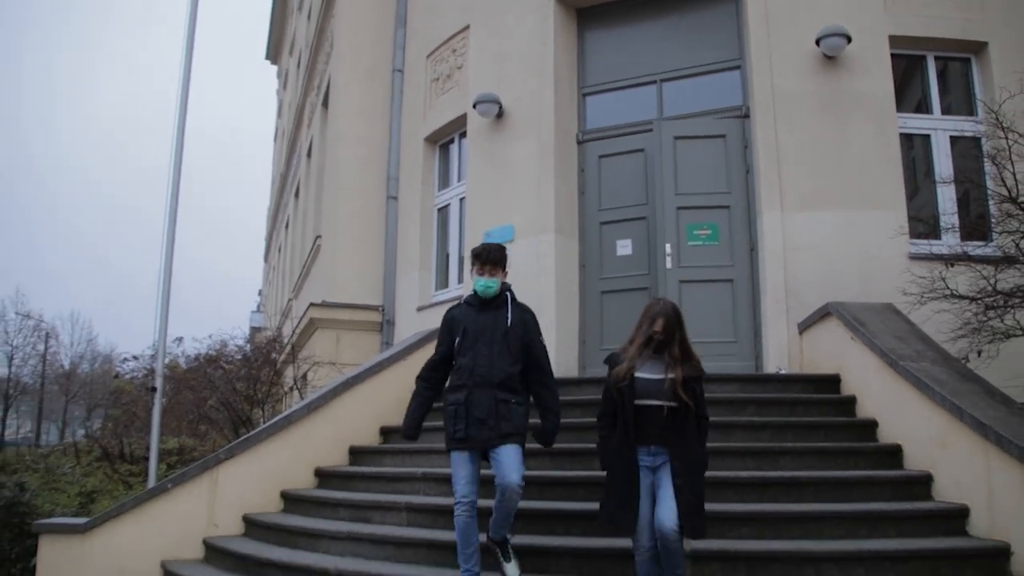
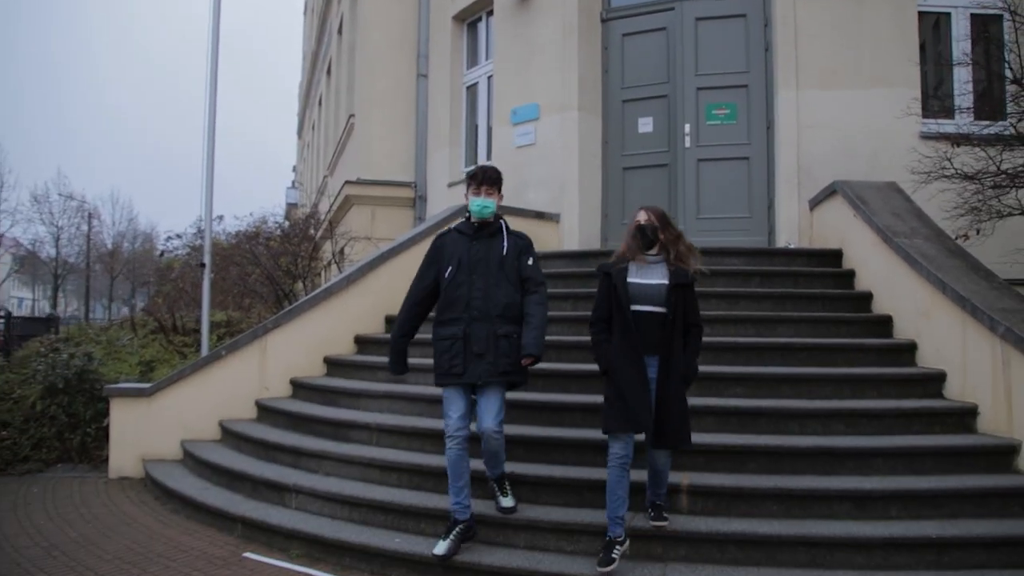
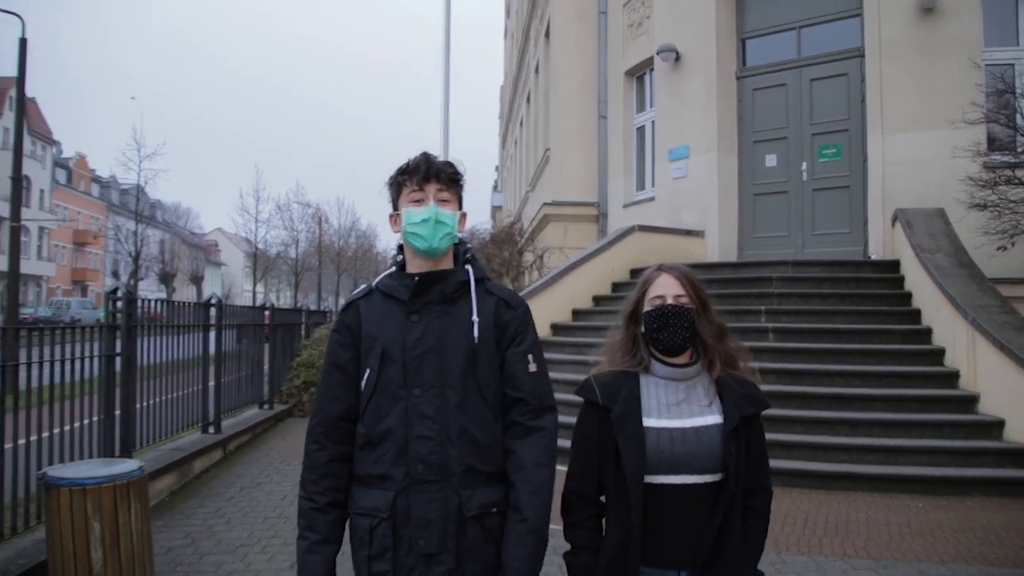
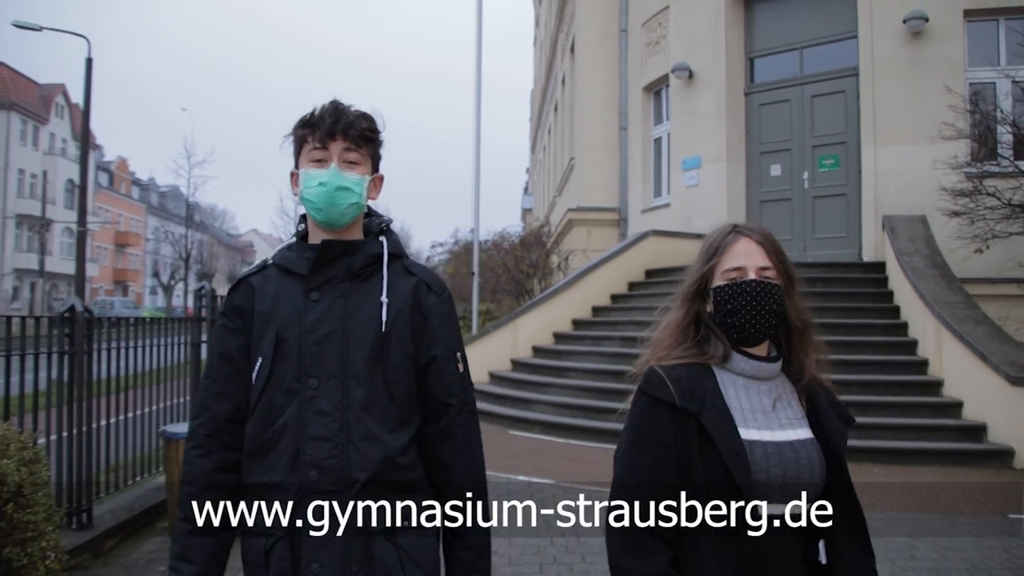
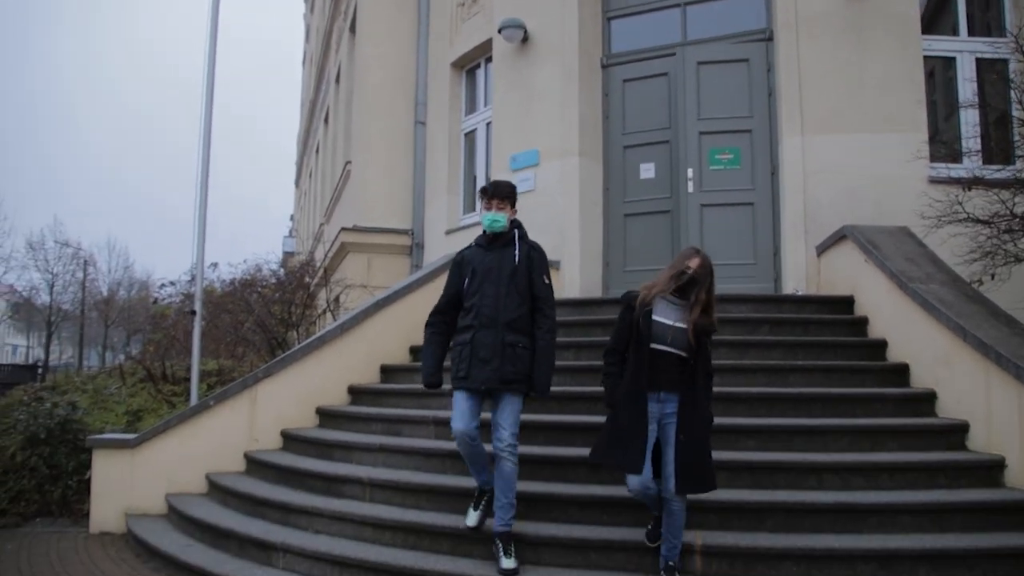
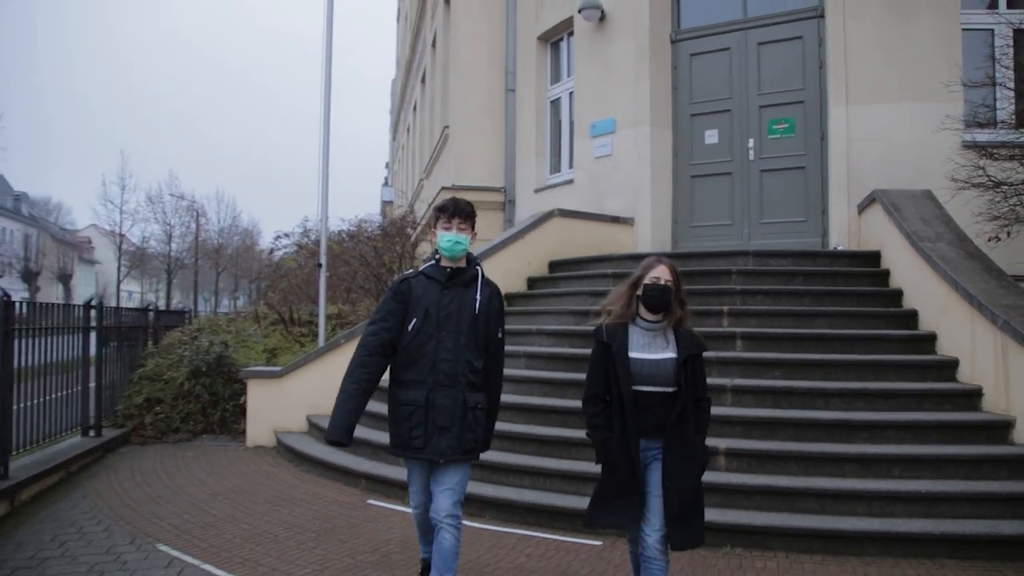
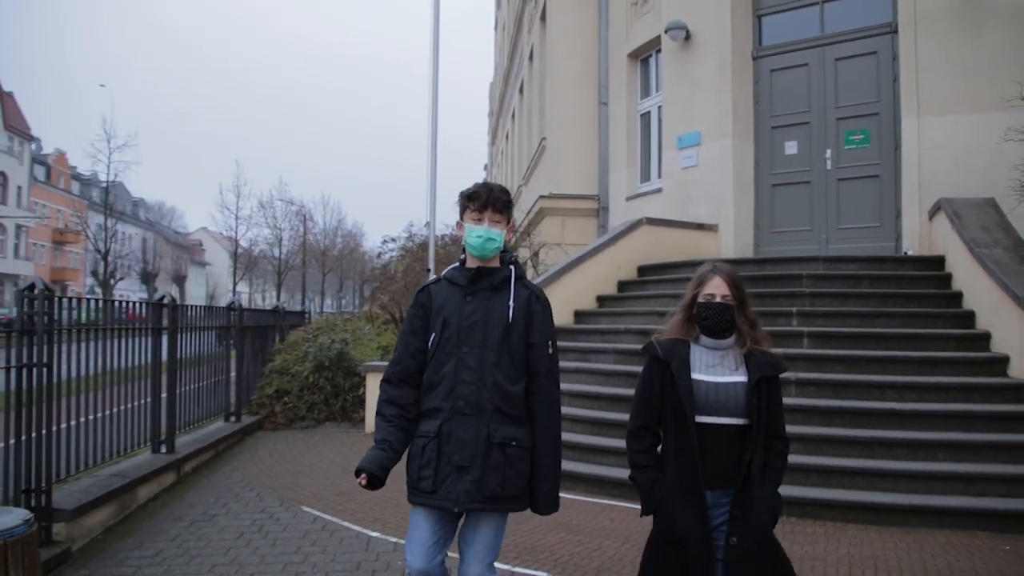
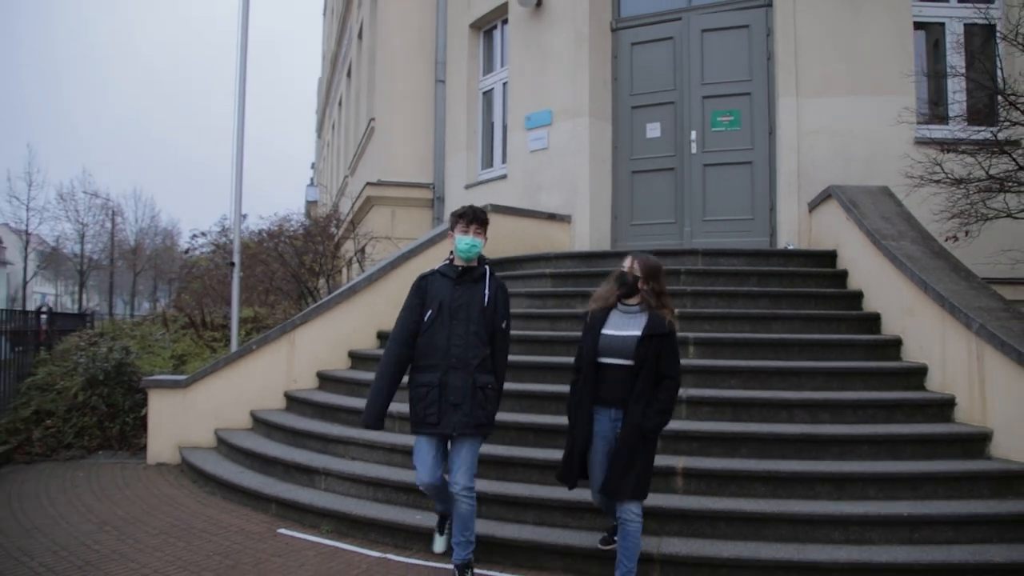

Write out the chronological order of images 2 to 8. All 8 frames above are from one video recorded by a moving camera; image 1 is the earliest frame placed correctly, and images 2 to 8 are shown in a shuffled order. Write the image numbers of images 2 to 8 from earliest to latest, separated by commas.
5, 2, 8, 6, 7, 3, 4
